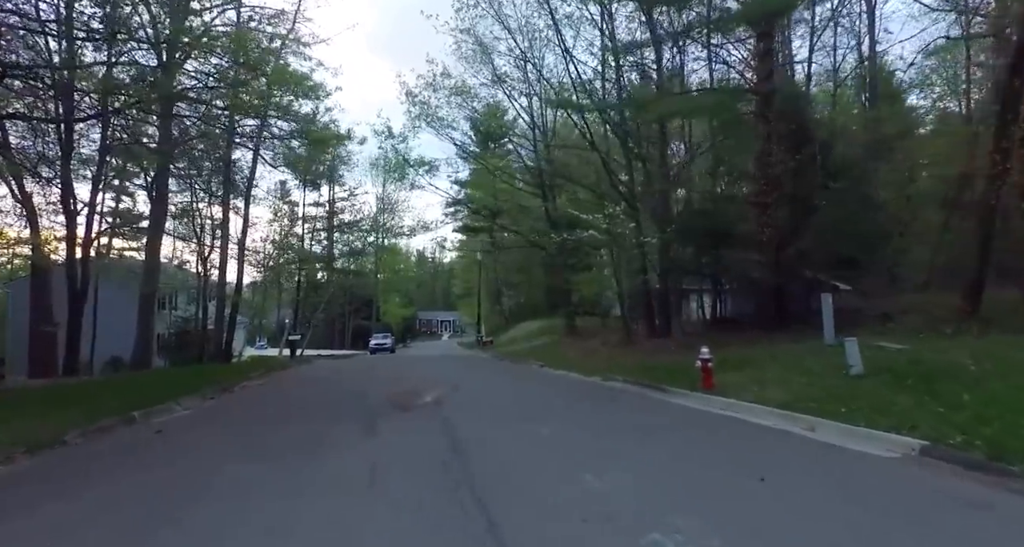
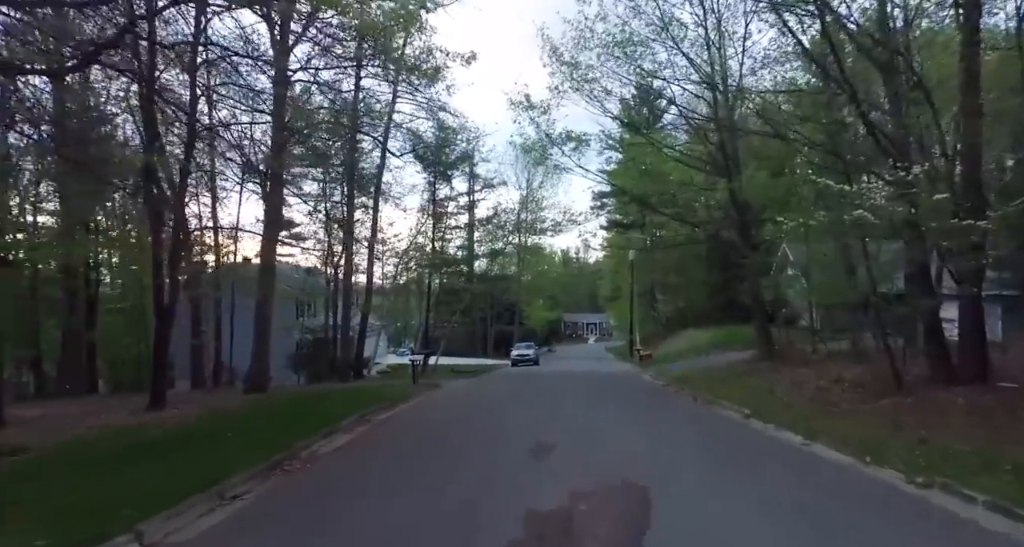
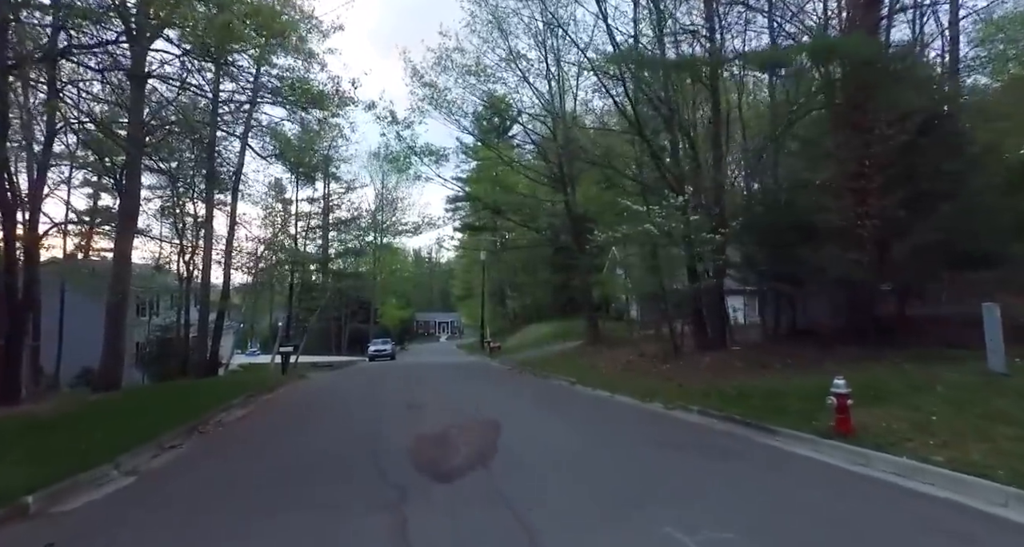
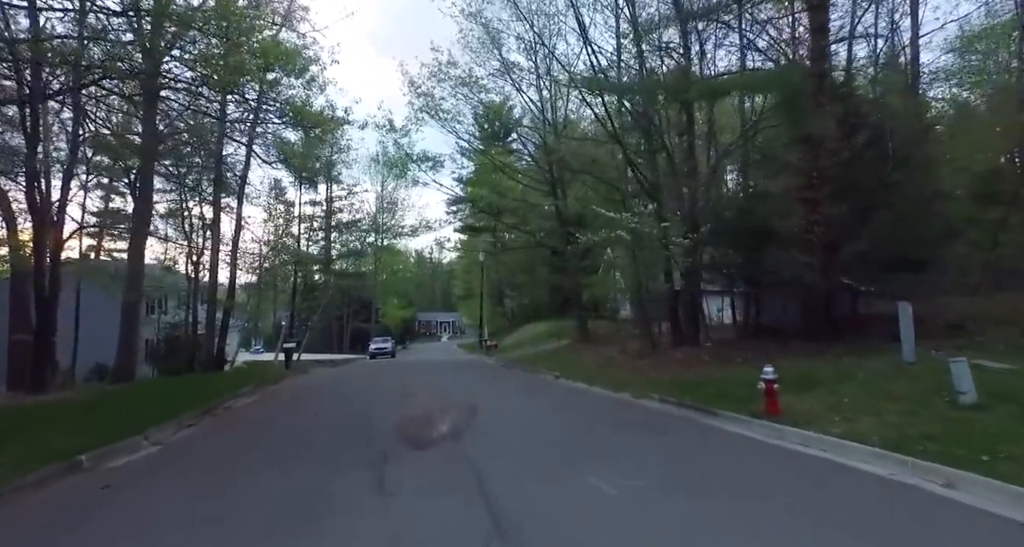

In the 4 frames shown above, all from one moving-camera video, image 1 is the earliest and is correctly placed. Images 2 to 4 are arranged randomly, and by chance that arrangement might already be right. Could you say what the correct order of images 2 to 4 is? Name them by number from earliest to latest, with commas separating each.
4, 3, 2
